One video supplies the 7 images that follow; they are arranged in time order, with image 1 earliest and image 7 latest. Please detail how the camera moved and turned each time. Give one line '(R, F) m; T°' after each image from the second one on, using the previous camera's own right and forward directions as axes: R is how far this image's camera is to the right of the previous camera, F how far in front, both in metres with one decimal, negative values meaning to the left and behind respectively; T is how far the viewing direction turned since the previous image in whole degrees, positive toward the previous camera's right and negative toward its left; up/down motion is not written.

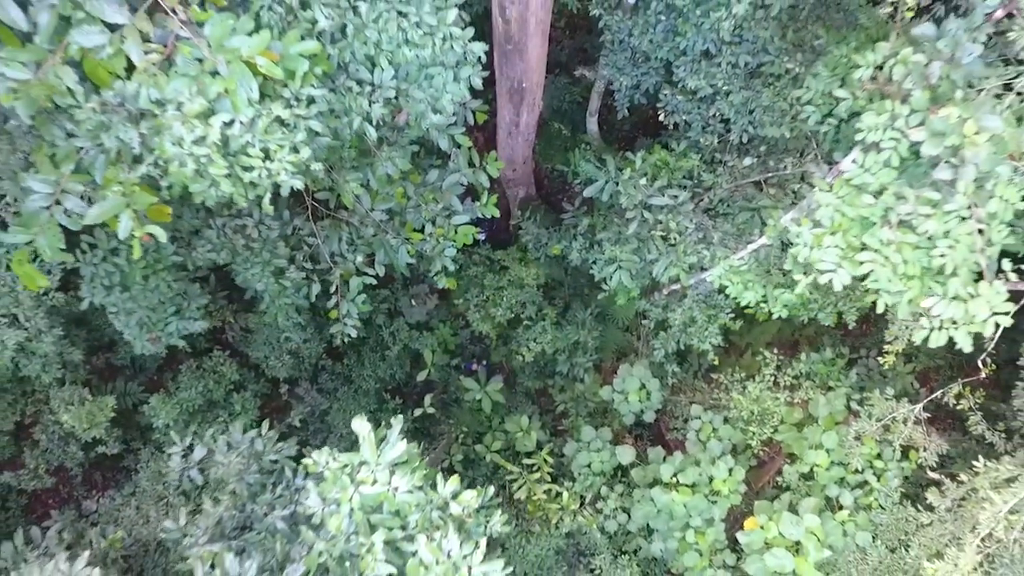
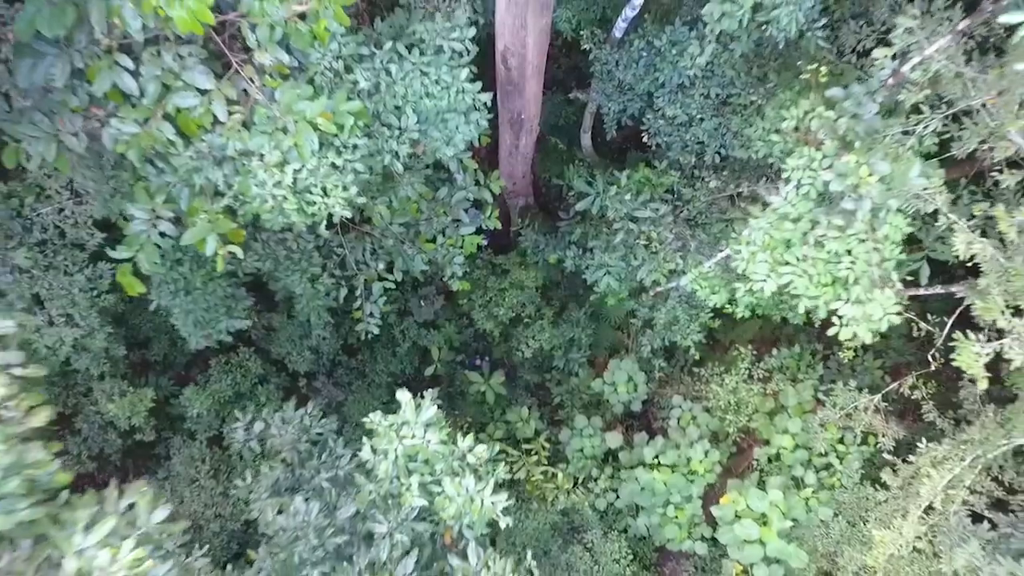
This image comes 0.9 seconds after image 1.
(0.0, -0.6) m; 0°
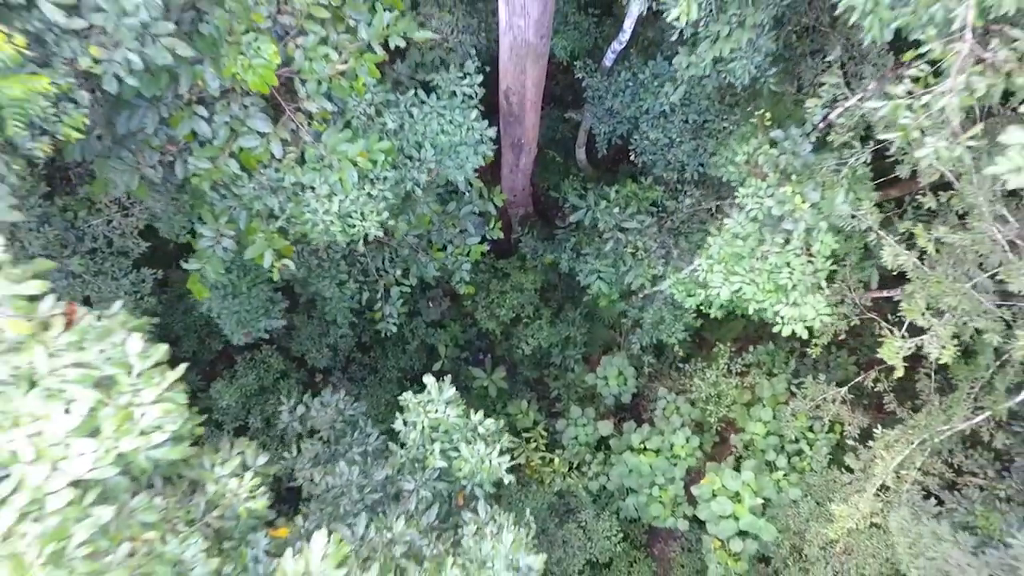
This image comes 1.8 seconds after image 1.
(0.0, -0.6) m; 0°
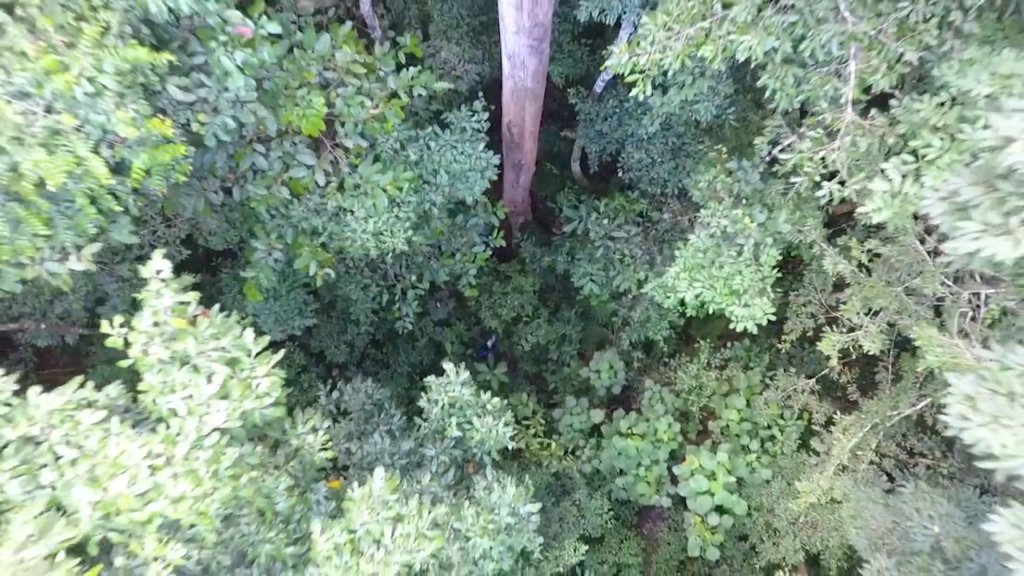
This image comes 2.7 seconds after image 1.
(0.0, -0.7) m; 0°
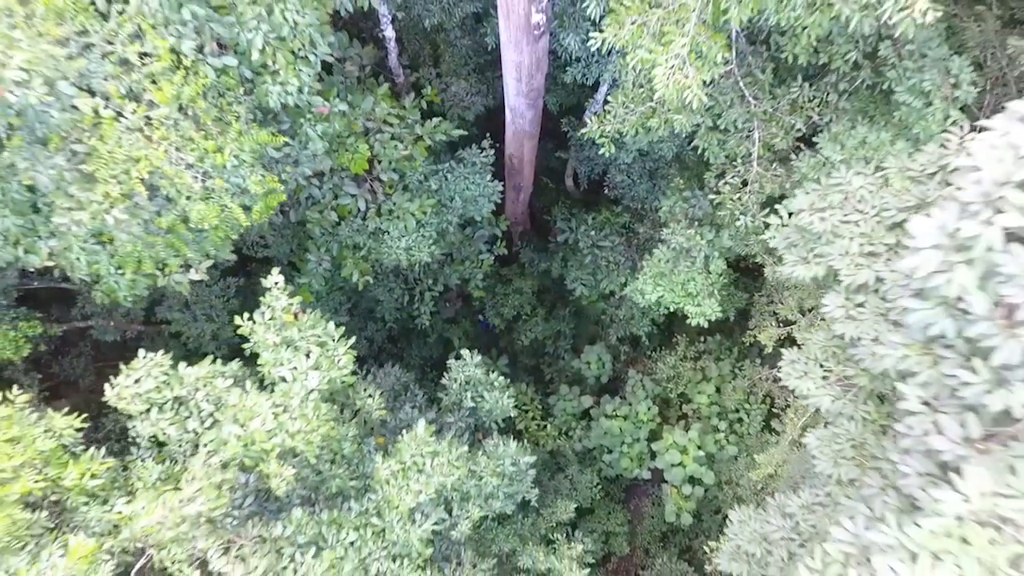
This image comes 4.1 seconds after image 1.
(0.0, -1.0) m; 0°
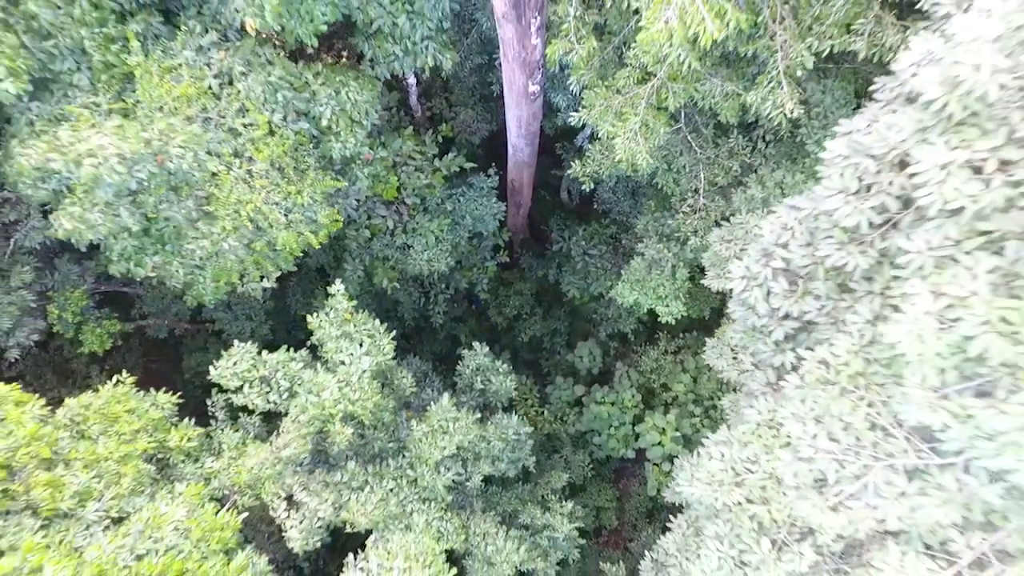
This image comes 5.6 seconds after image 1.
(0.0, -1.0) m; 0°
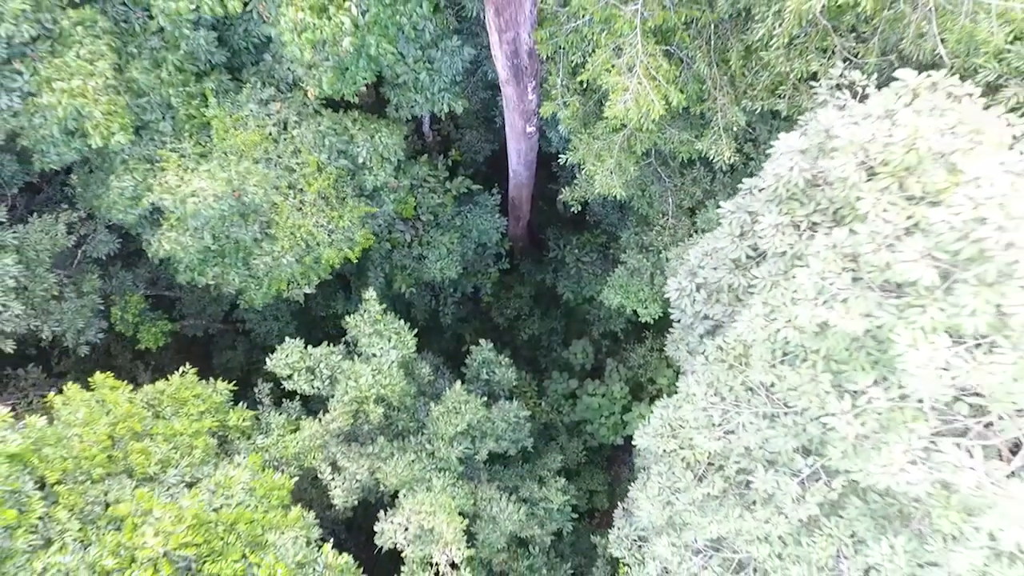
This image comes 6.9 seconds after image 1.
(0.0, -0.9) m; 0°
